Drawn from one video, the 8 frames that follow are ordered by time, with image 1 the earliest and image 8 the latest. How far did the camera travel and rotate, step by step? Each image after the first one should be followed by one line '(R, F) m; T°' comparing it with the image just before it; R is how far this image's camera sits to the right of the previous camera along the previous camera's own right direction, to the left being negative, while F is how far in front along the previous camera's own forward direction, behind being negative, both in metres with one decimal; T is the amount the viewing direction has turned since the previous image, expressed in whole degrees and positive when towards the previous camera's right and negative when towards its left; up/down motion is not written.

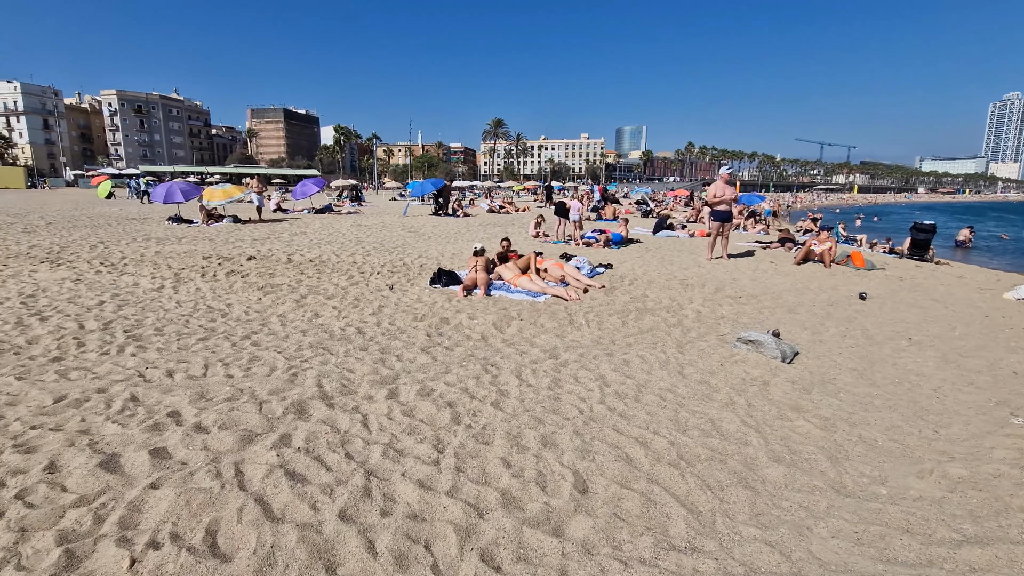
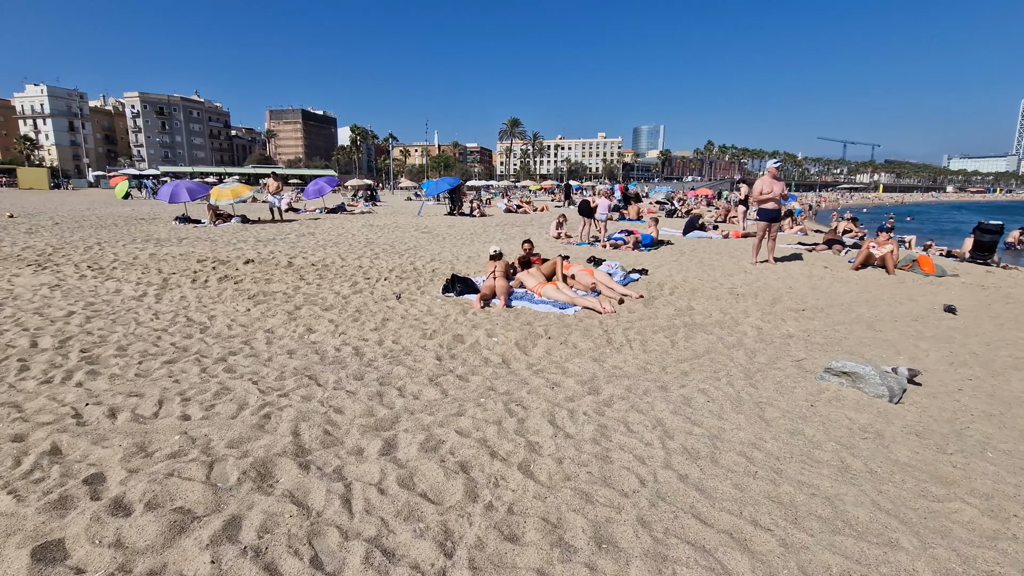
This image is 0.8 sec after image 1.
(-0.1, +1.0) m; -2°
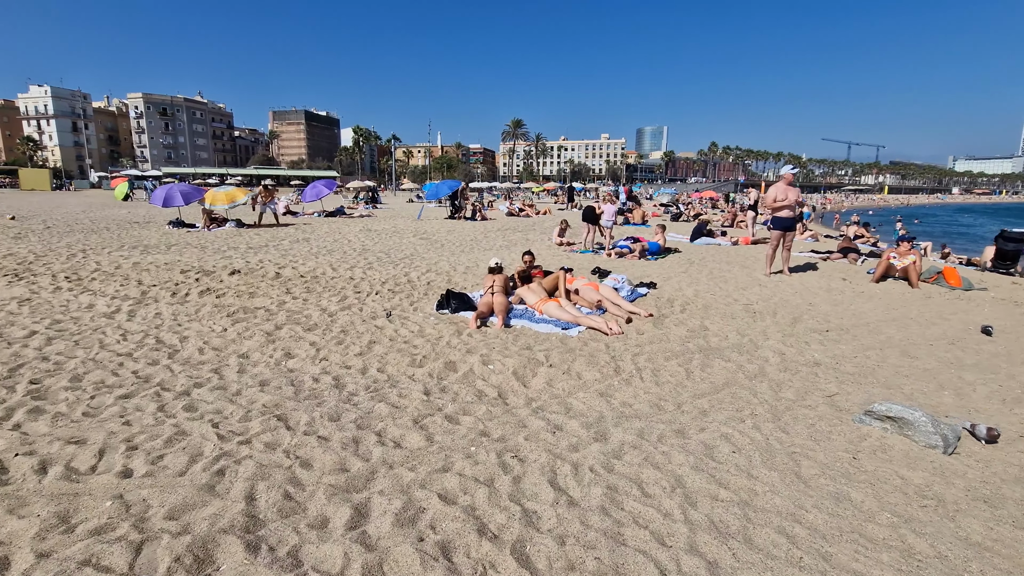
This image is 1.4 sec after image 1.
(0.0, +0.5) m; 0°
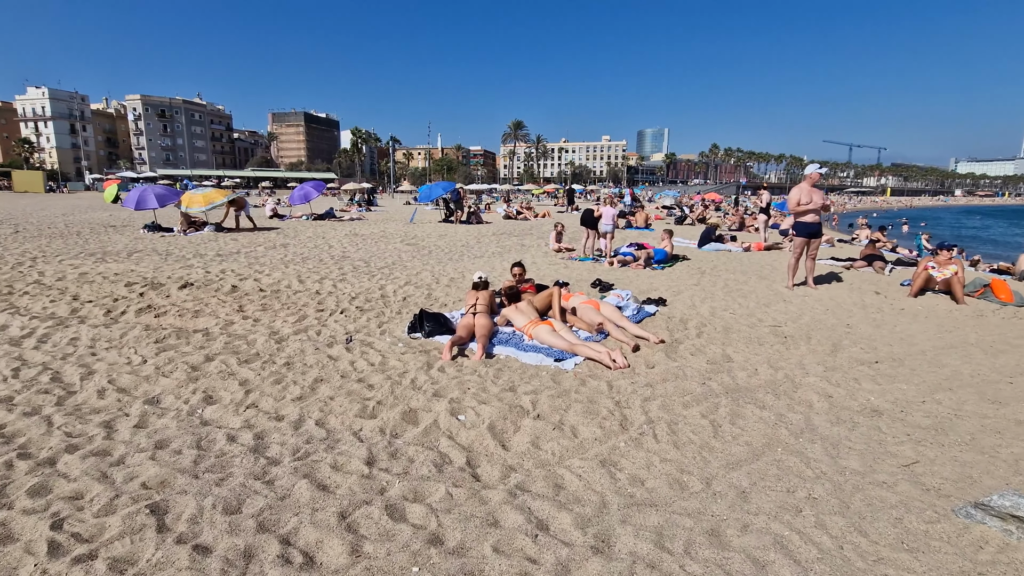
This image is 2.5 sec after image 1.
(+0.2, +1.0) m; 0°
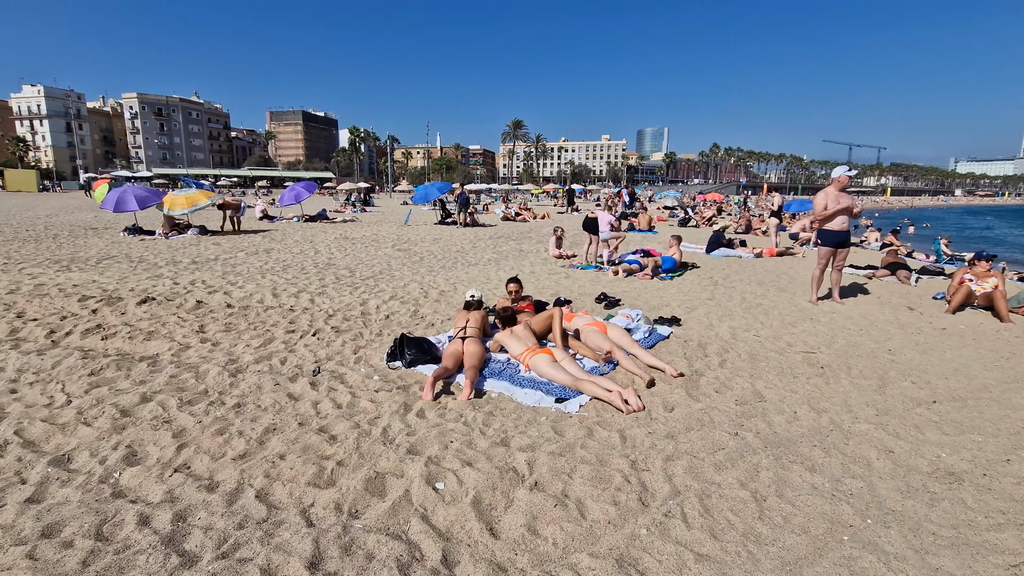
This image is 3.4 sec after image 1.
(0.0, +0.7) m; 0°
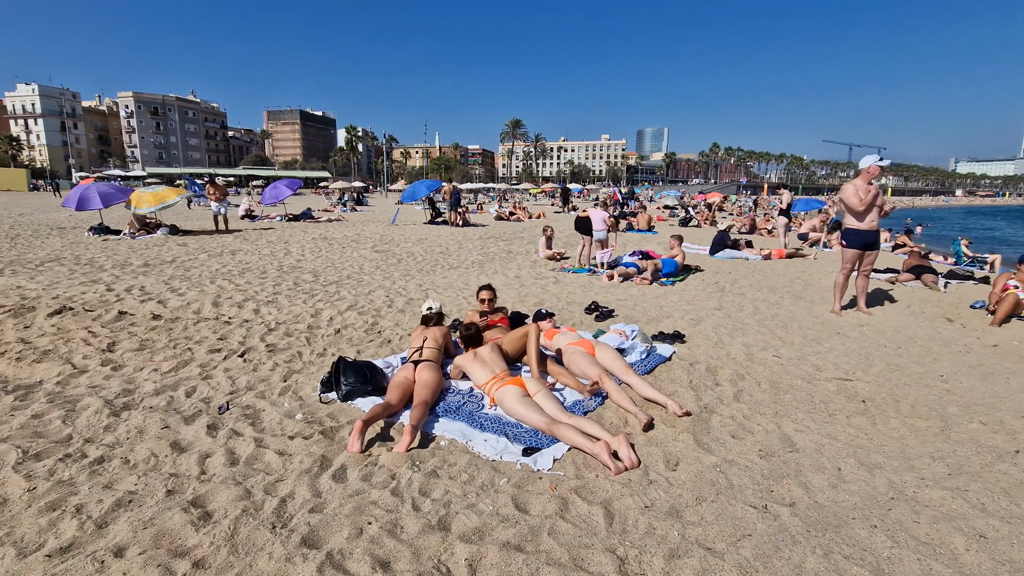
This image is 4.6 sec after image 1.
(+0.3, +1.0) m; 0°
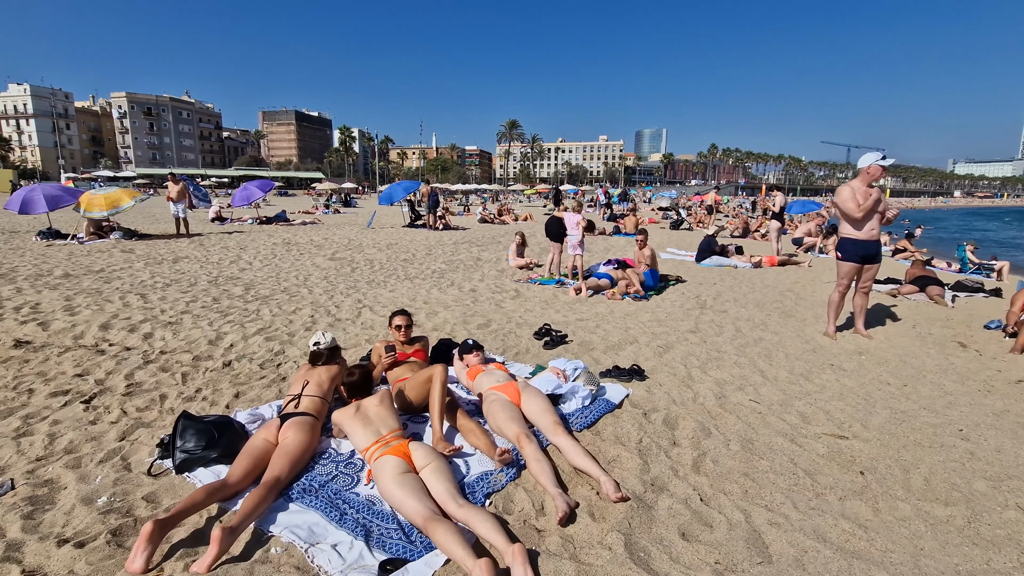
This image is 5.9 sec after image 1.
(+0.6, +0.9) m; 0°
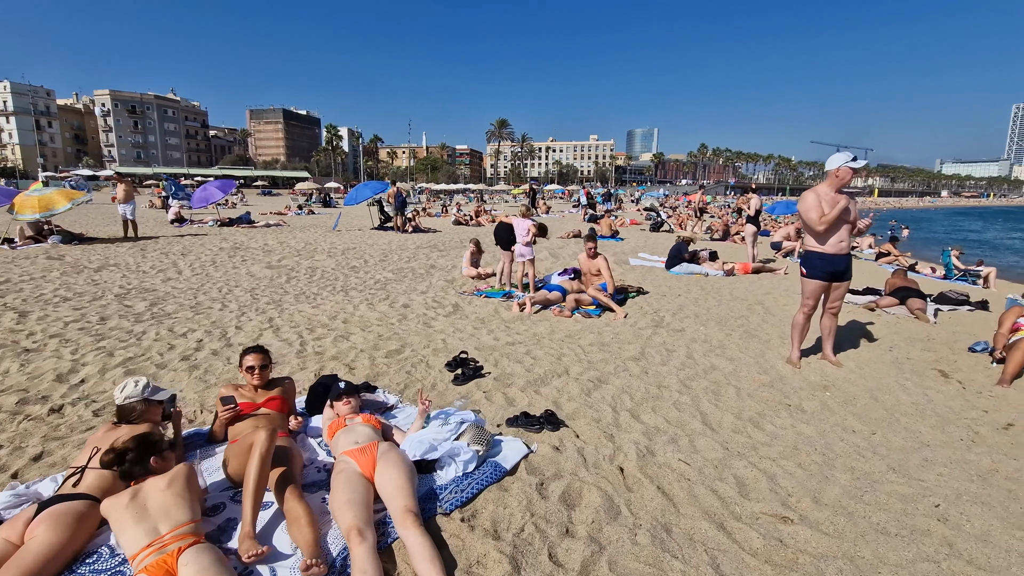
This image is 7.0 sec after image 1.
(+0.7, +0.7) m; +1°
